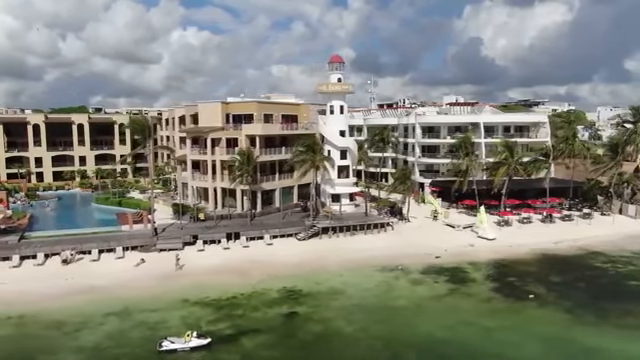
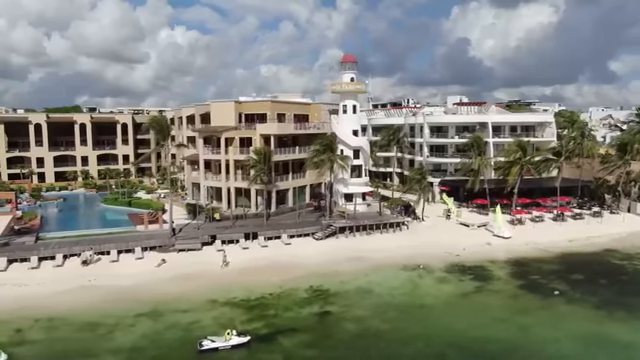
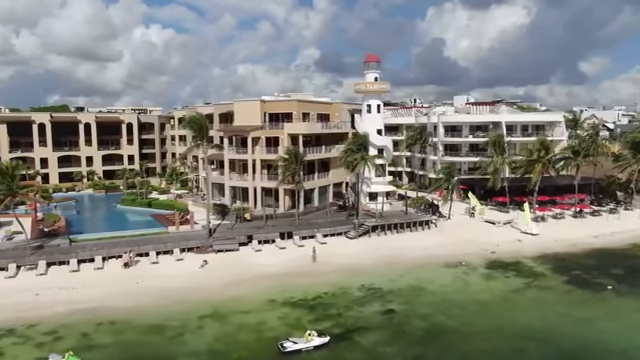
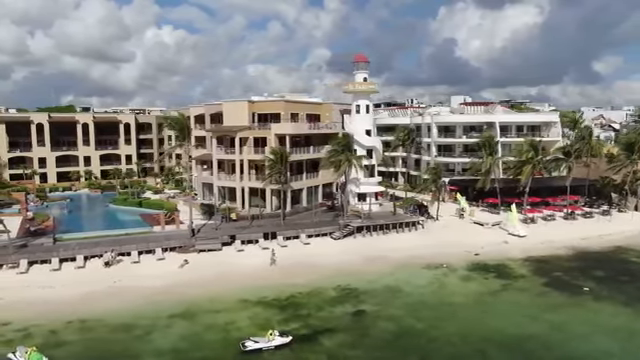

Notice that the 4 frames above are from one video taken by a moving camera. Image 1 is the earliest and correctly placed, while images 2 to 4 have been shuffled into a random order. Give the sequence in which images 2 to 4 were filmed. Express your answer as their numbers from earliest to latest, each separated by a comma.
2, 4, 3
